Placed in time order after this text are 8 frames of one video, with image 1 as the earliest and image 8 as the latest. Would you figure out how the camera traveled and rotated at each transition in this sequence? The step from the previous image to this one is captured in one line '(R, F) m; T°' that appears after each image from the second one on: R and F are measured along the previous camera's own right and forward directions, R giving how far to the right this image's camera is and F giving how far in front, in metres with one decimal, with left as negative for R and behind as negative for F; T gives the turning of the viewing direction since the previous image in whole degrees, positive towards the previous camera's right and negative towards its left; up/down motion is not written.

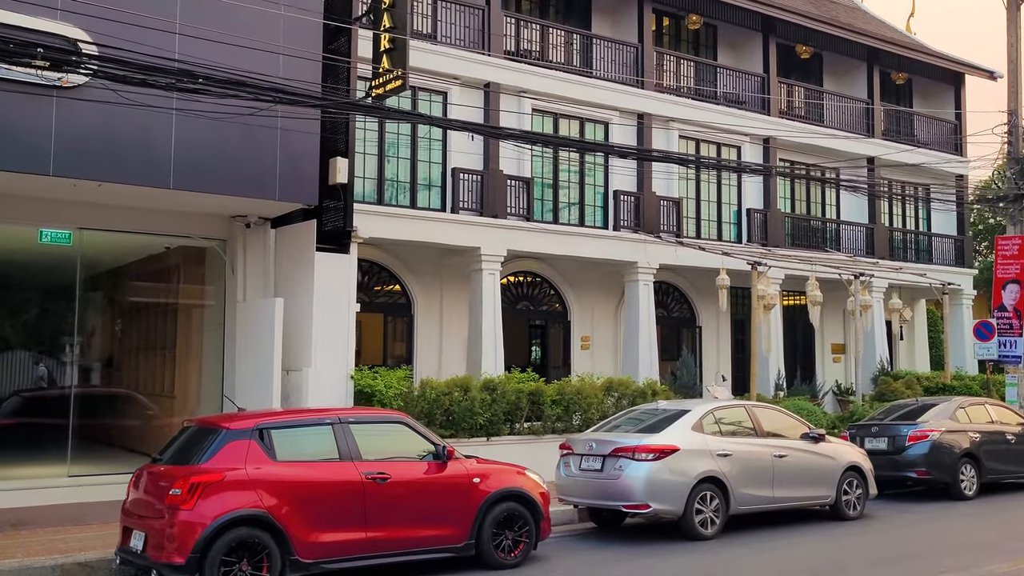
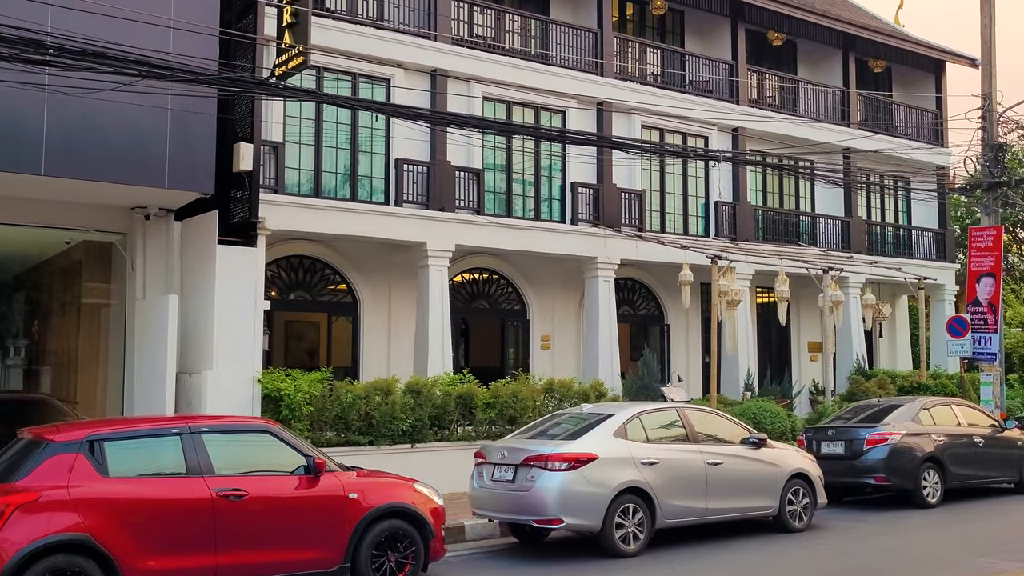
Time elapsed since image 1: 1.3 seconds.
(+0.9, +0.9) m; 0°
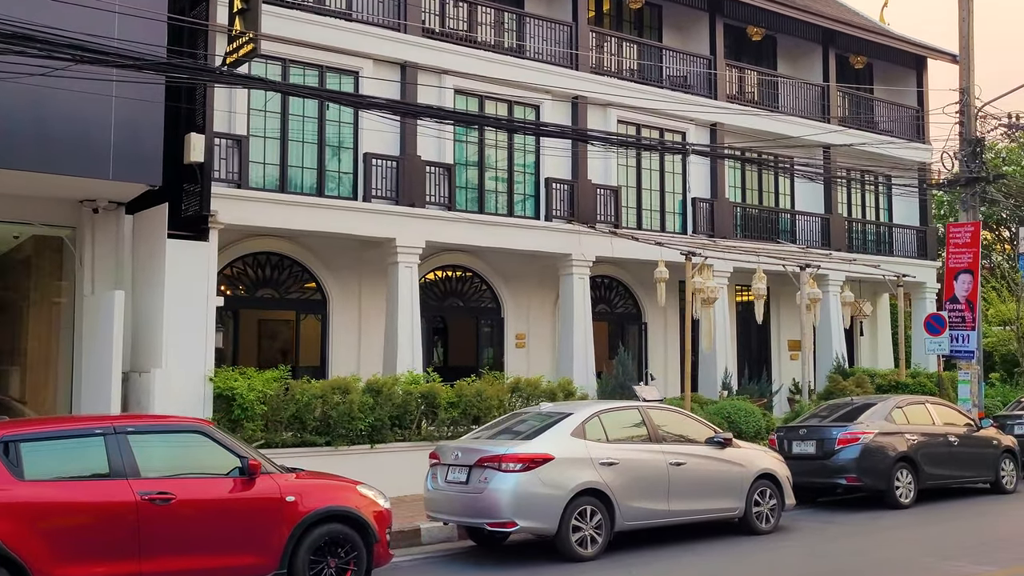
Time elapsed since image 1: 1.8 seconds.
(+0.3, +0.3) m; +1°
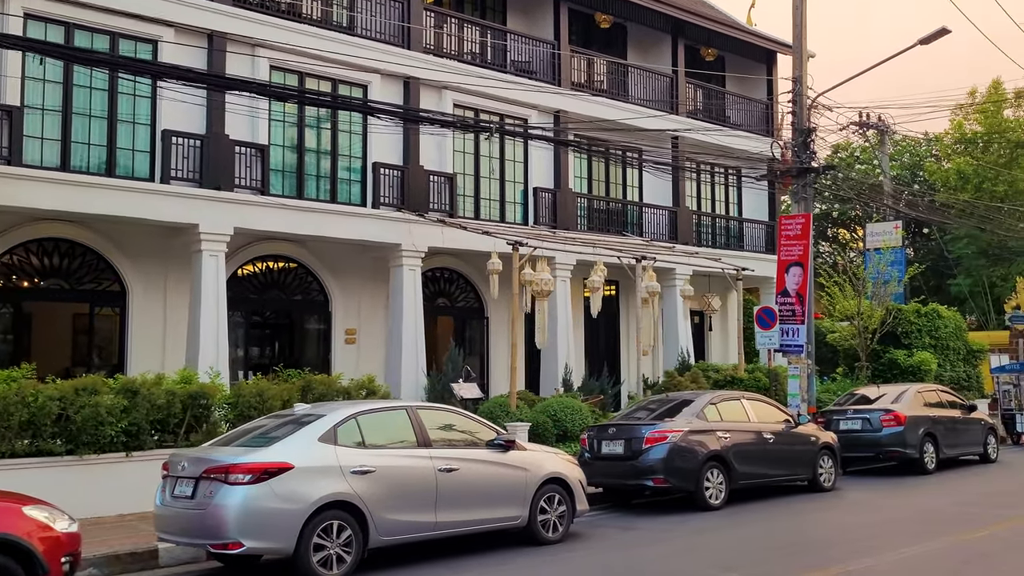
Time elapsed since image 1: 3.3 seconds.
(+1.2, +0.9) m; +6°
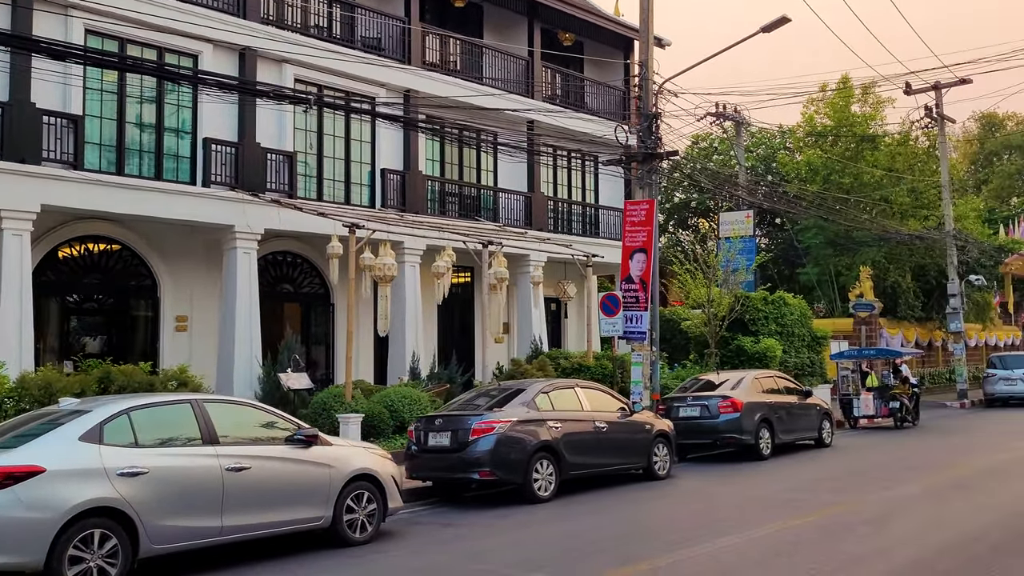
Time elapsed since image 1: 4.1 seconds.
(+0.6, +0.5) m; +7°
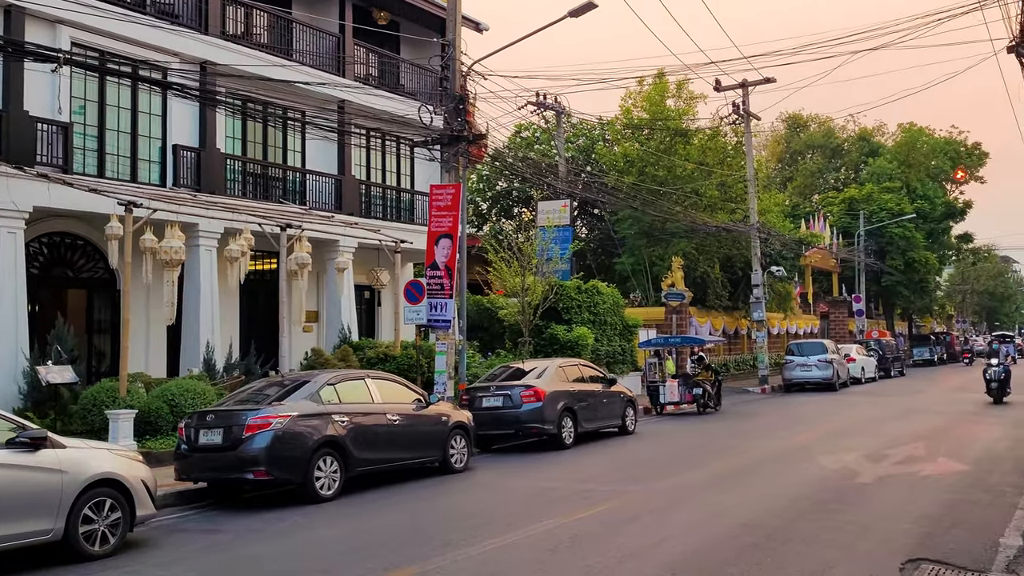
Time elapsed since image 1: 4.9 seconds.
(+0.5, +0.5) m; +10°
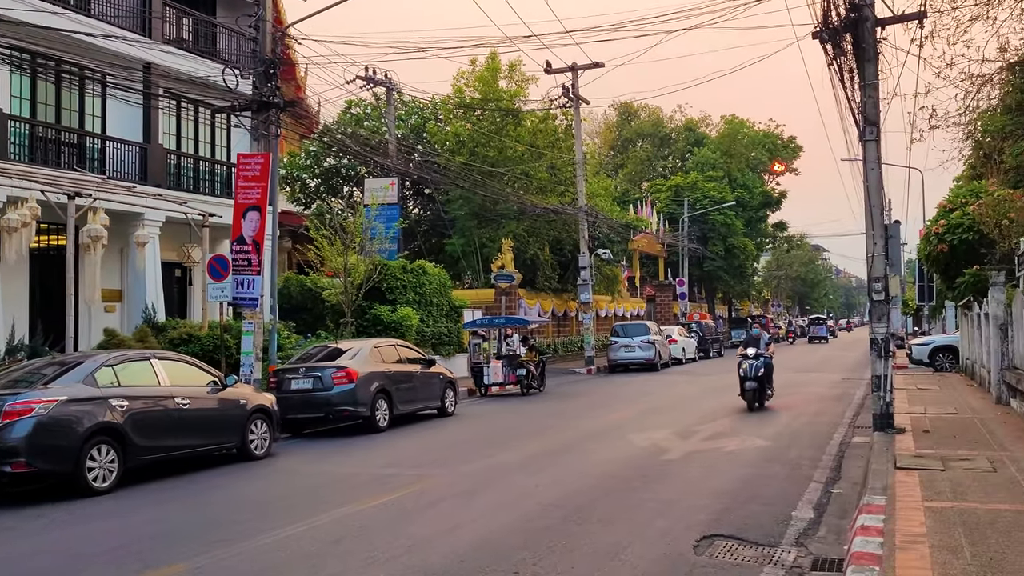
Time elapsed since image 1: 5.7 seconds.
(+0.4, +0.4) m; +10°
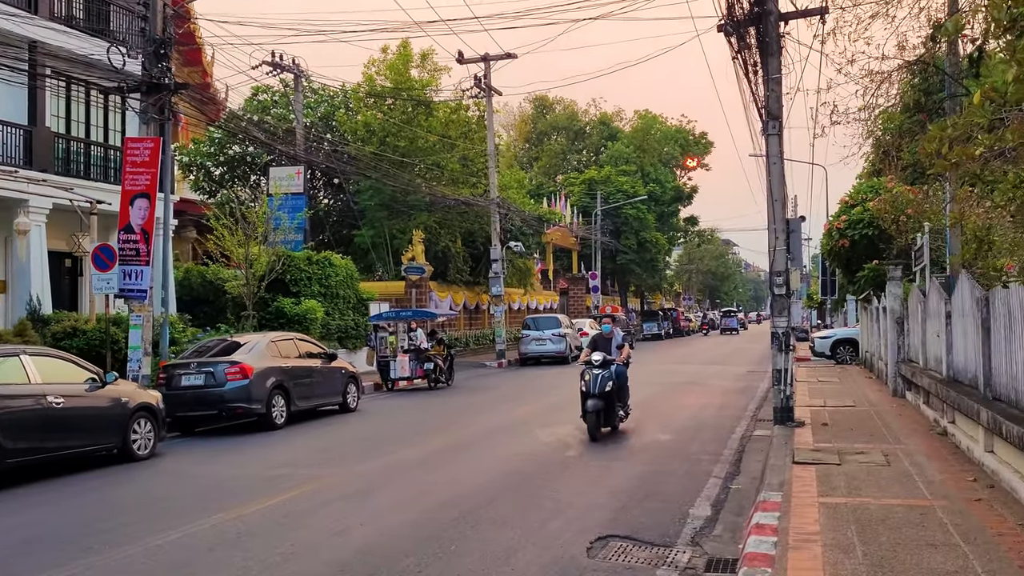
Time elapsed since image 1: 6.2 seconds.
(+0.2, +0.3) m; +5°
